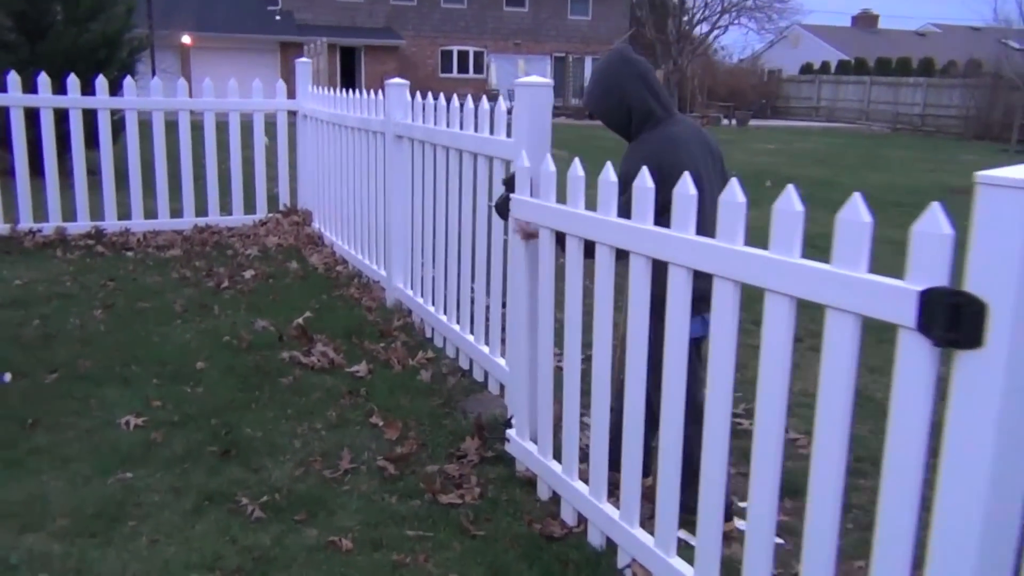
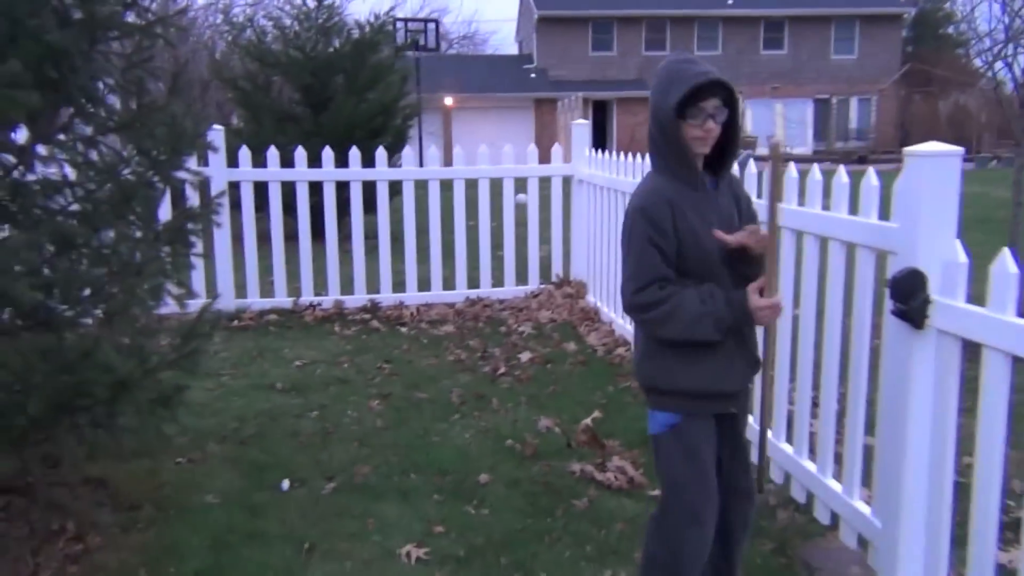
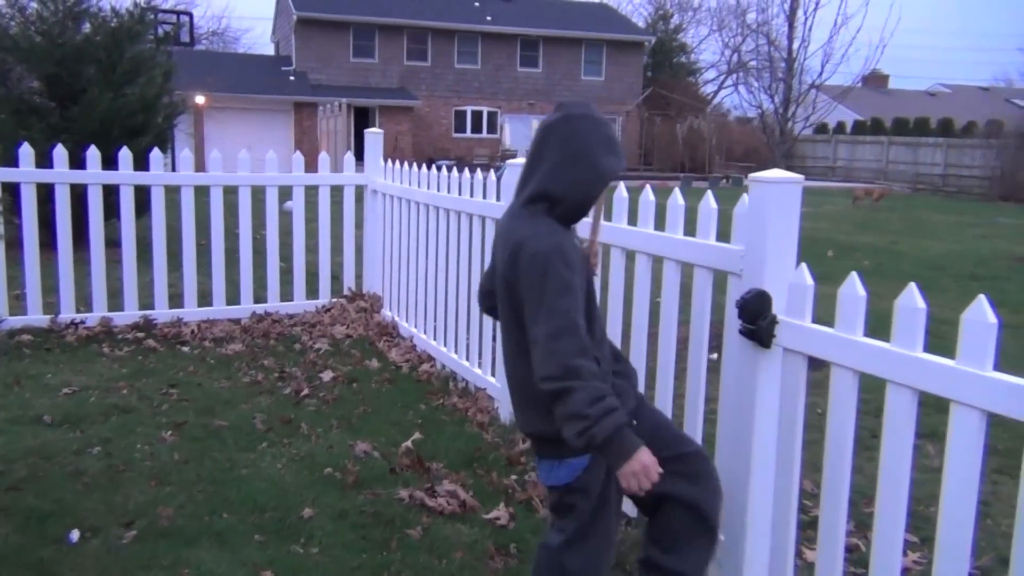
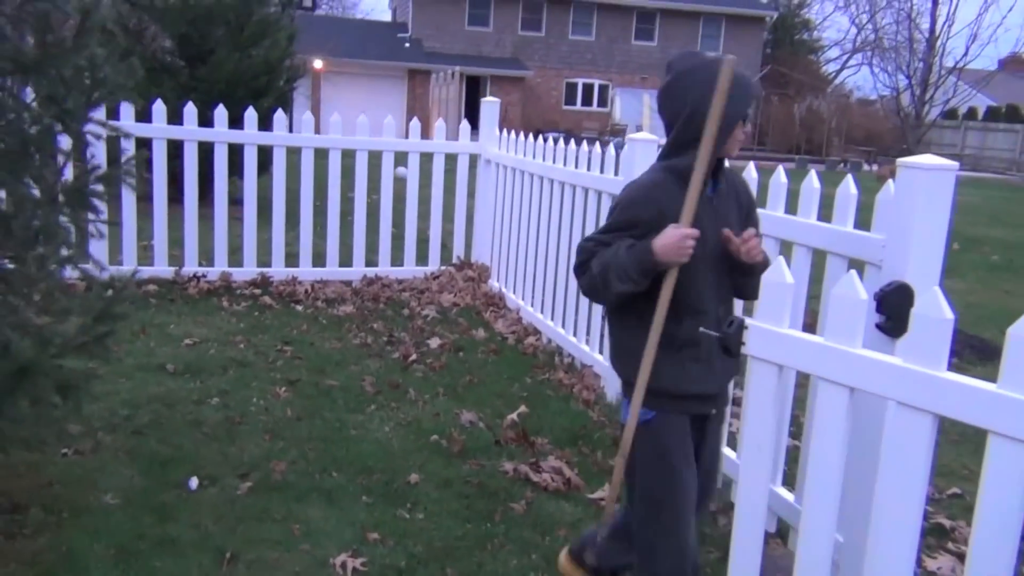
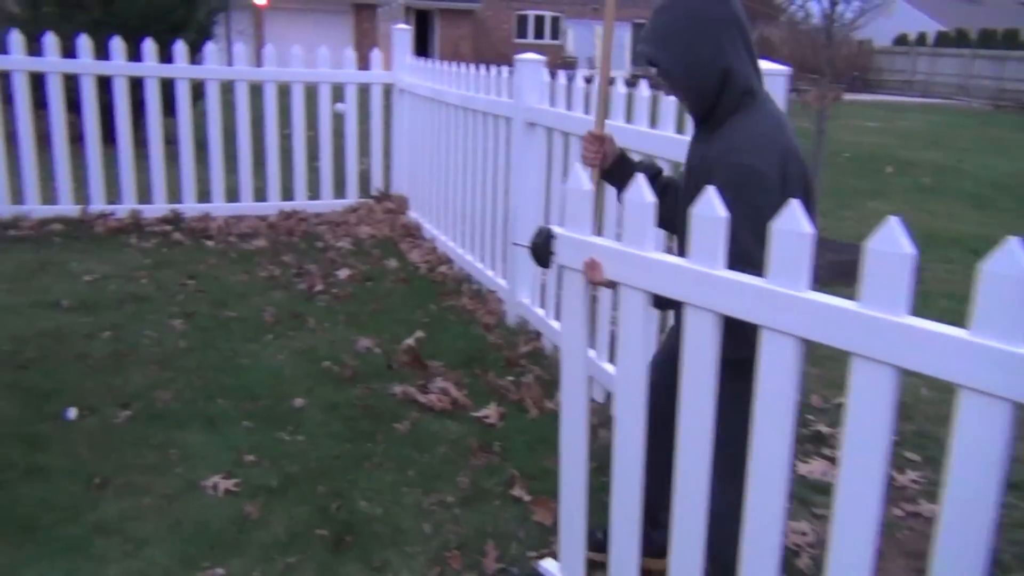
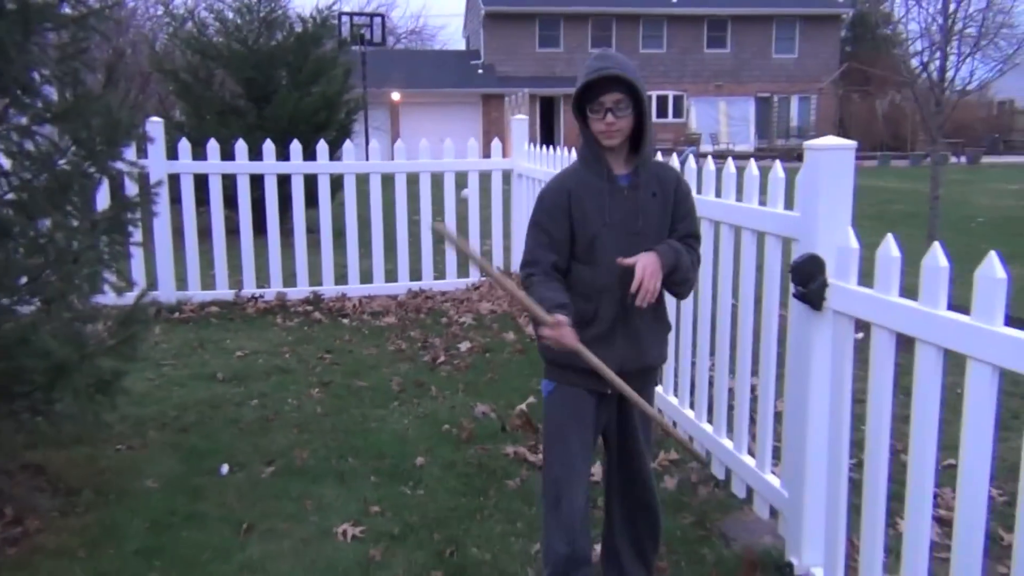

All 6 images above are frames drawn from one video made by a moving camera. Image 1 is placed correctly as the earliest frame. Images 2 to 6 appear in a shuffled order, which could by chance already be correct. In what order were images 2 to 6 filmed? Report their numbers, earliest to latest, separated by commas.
5, 4, 3, 2, 6
